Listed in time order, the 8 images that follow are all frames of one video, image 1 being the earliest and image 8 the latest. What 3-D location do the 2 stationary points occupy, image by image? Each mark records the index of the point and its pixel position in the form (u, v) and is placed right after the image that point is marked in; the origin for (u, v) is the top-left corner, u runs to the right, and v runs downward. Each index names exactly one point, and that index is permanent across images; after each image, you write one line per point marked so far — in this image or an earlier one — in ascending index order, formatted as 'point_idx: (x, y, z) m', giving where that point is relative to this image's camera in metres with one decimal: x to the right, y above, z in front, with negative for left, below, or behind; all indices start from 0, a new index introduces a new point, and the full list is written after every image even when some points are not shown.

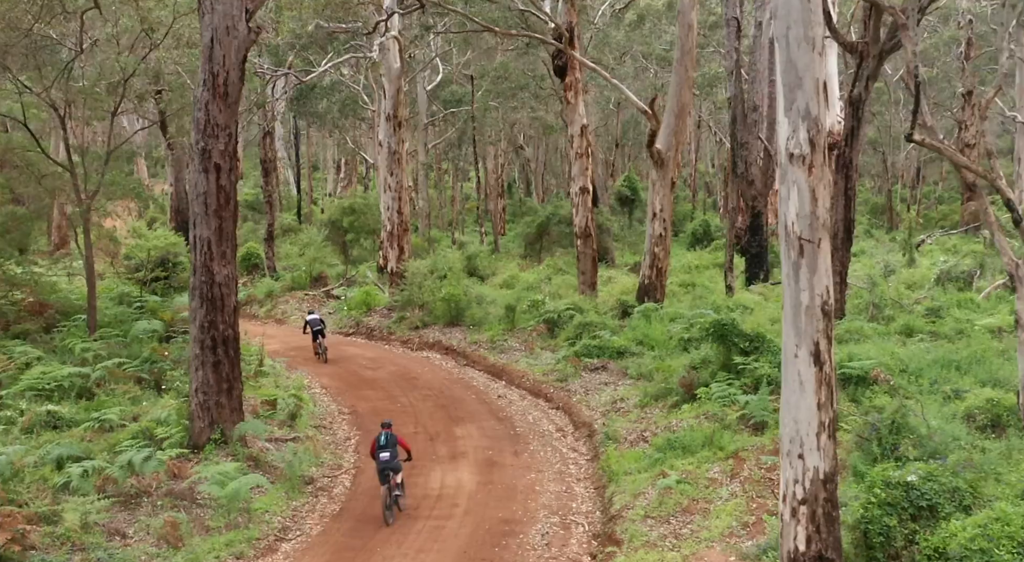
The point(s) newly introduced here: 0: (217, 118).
0: (-3.6, +2.0, +17.4) m
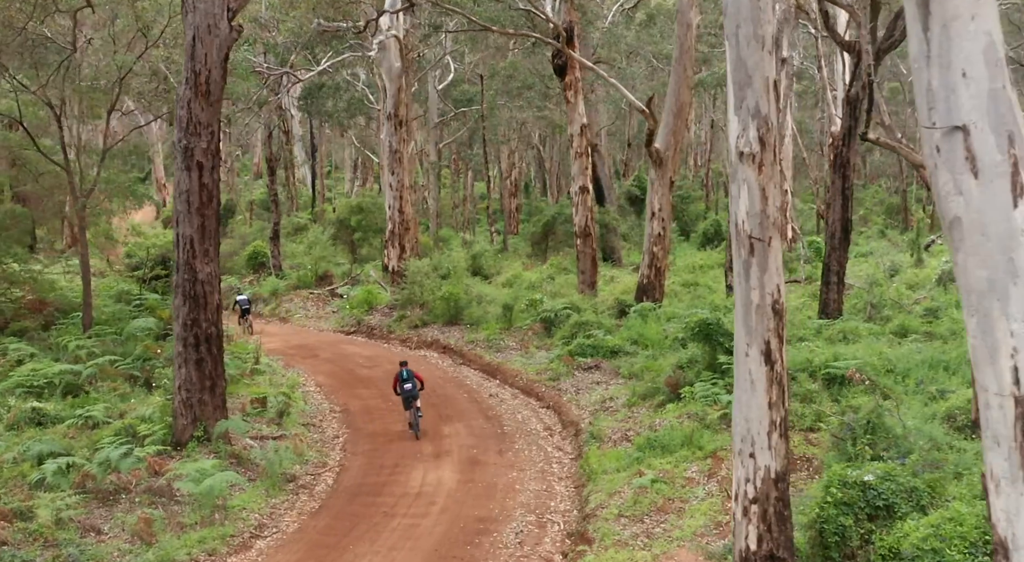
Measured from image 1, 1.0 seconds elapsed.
0: (-3.8, +2.0, +17.5) m
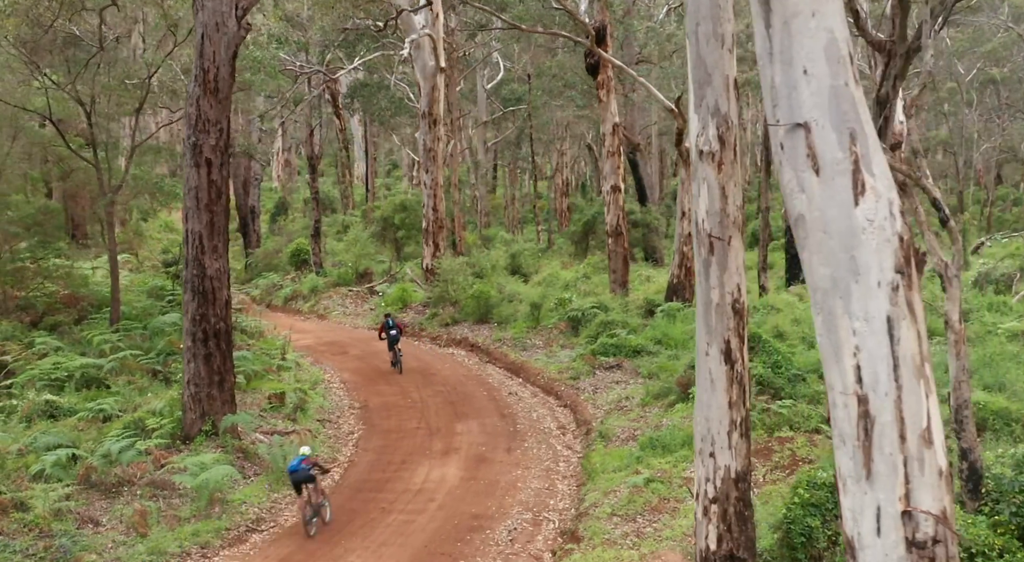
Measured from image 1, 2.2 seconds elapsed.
0: (-3.7, +2.1, +17.7) m
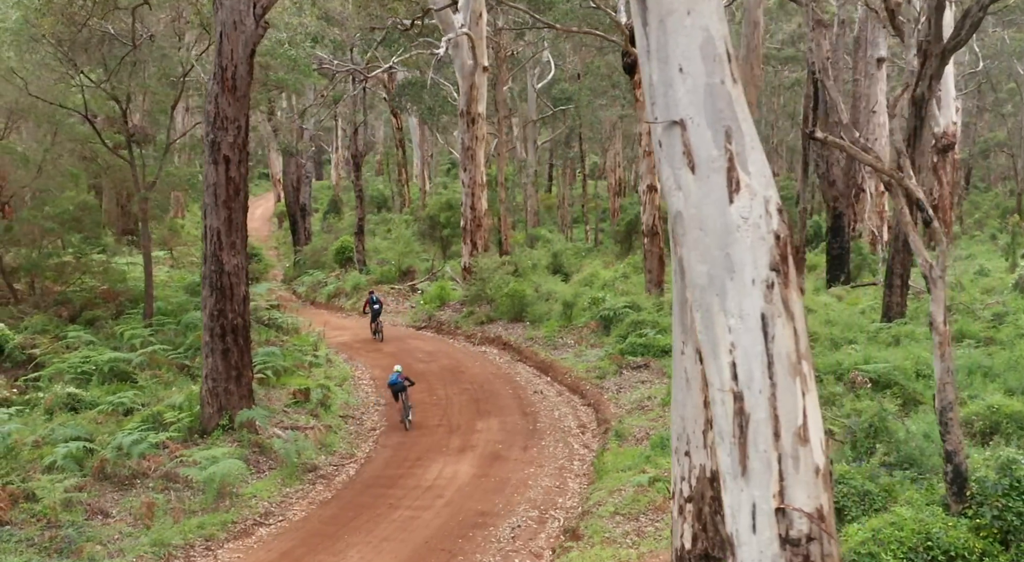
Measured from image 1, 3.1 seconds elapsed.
0: (-3.5, +2.1, +17.8) m
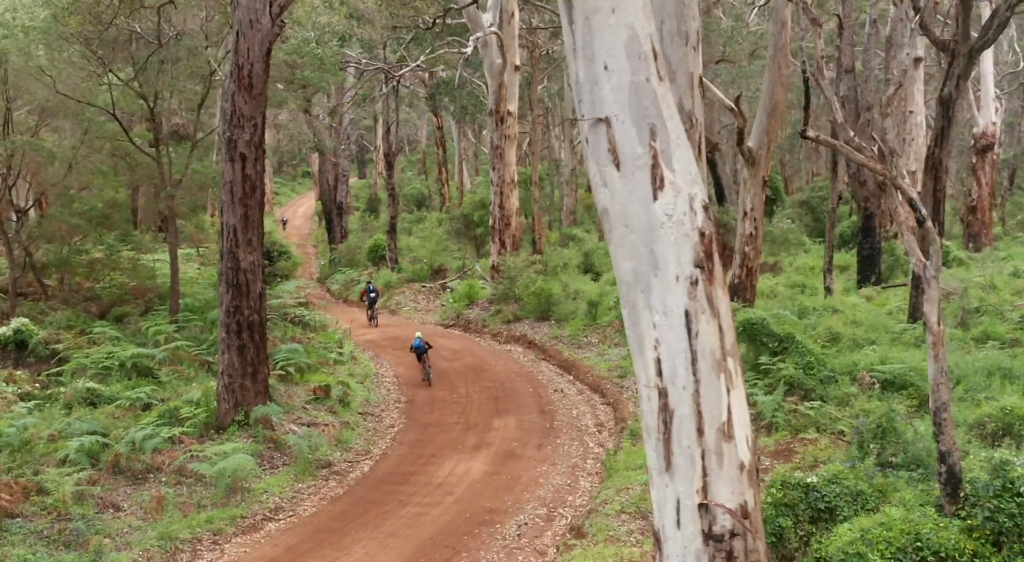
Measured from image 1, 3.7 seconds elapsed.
0: (-3.4, +2.2, +18.0) m
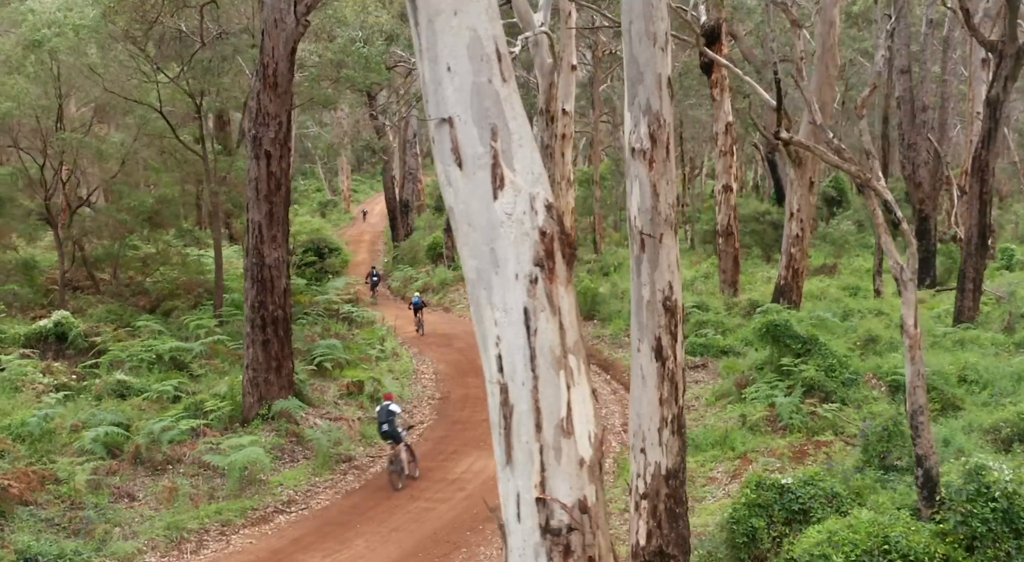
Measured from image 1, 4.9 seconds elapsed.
0: (-3.1, +2.2, +18.2) m
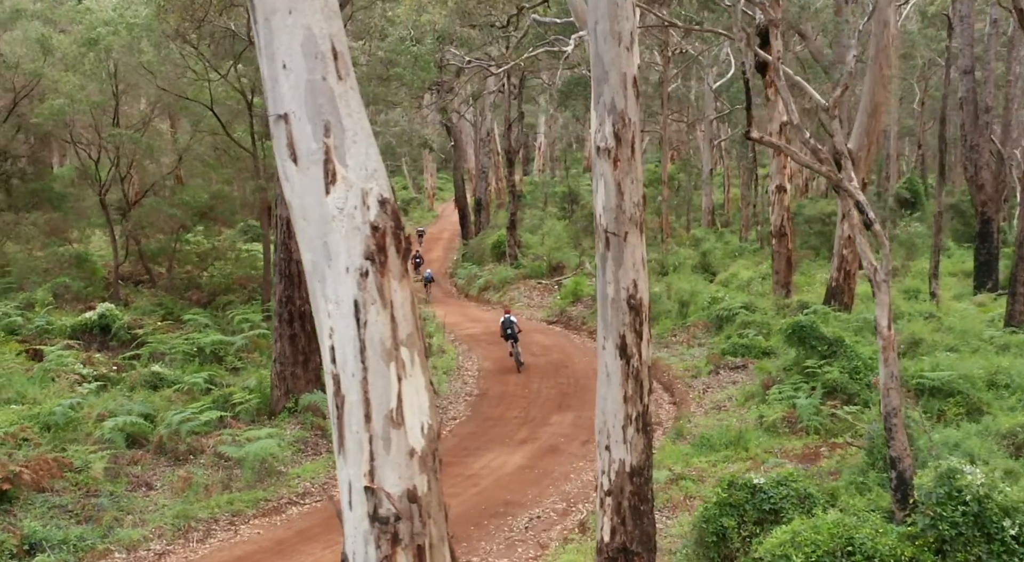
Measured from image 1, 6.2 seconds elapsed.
0: (-2.8, +2.3, +18.5) m
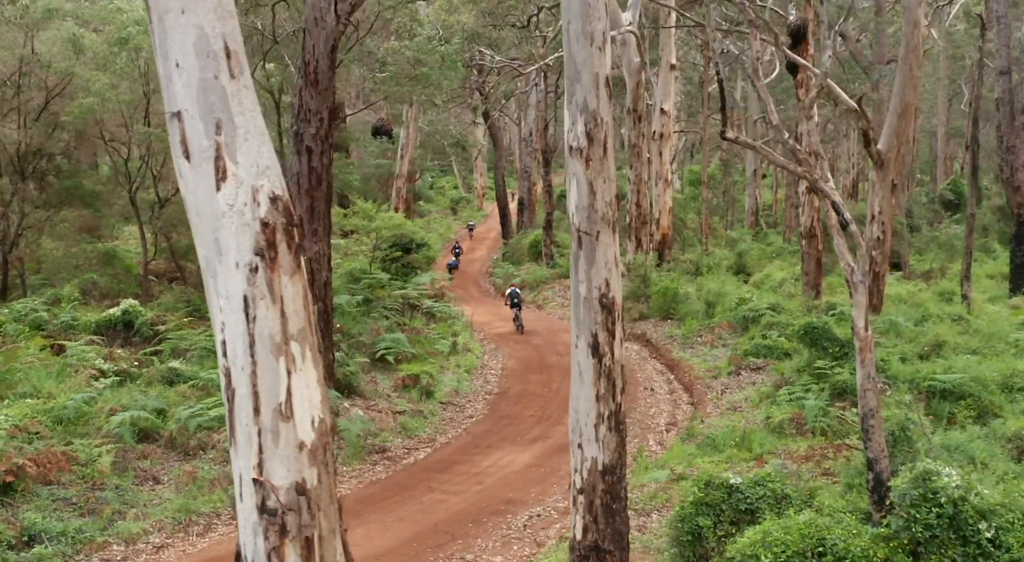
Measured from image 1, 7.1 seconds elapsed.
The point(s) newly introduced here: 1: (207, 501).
0: (-2.6, +2.3, +18.6) m
1: (-3.2, -2.4, +15.6) m
